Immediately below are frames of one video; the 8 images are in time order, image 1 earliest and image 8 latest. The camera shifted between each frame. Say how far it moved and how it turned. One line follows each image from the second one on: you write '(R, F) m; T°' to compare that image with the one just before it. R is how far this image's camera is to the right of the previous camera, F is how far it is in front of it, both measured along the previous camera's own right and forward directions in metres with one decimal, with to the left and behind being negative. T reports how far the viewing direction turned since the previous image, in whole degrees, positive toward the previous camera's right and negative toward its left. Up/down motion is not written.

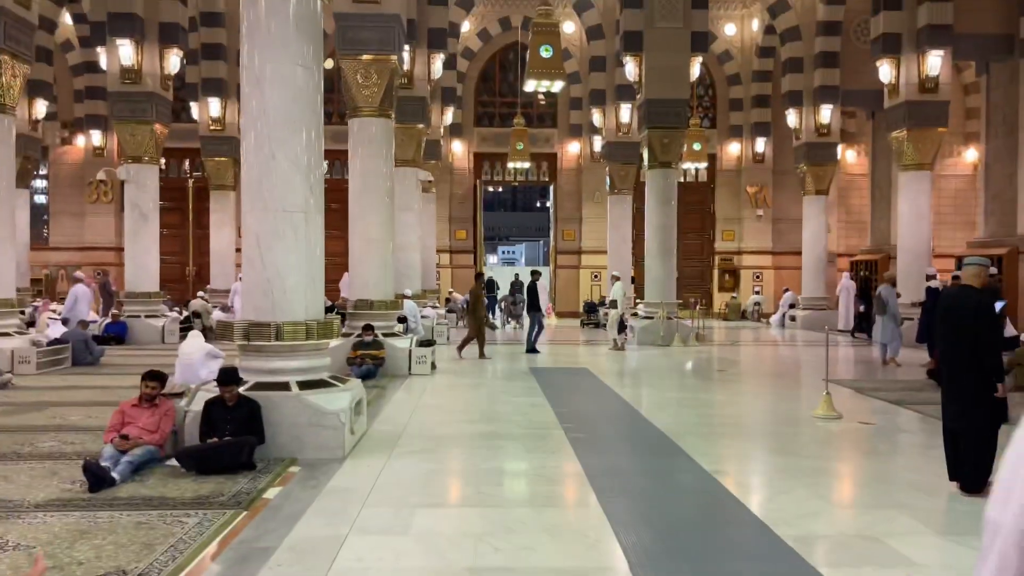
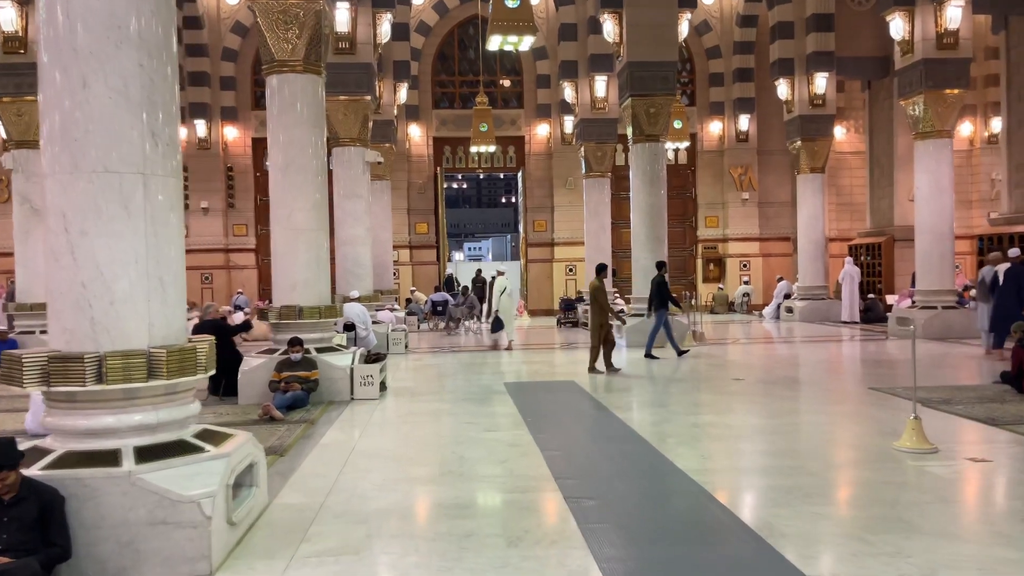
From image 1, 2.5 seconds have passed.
(0.0, +2.1) m; +2°
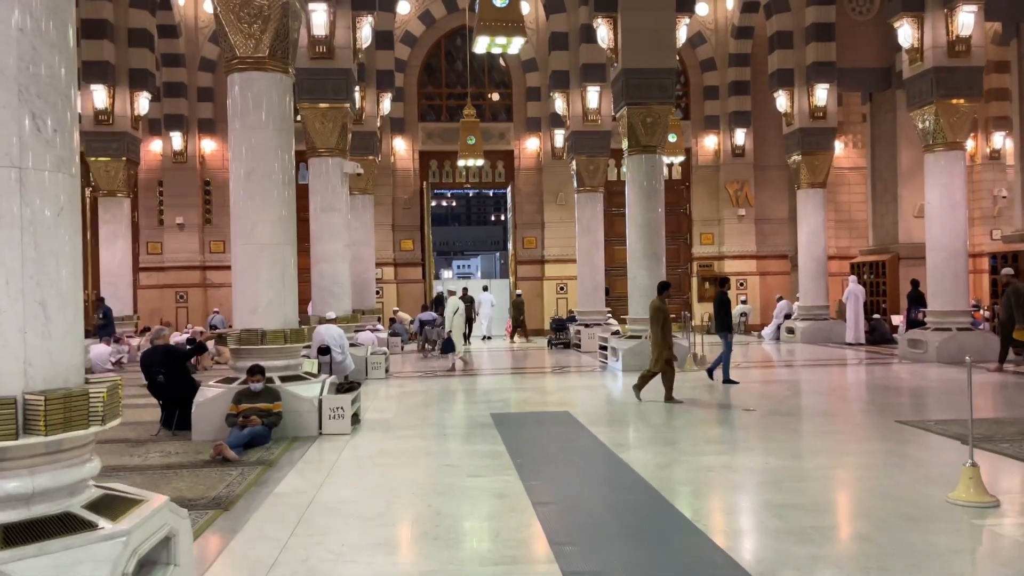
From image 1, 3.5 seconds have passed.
(0.0, +0.8) m; +1°
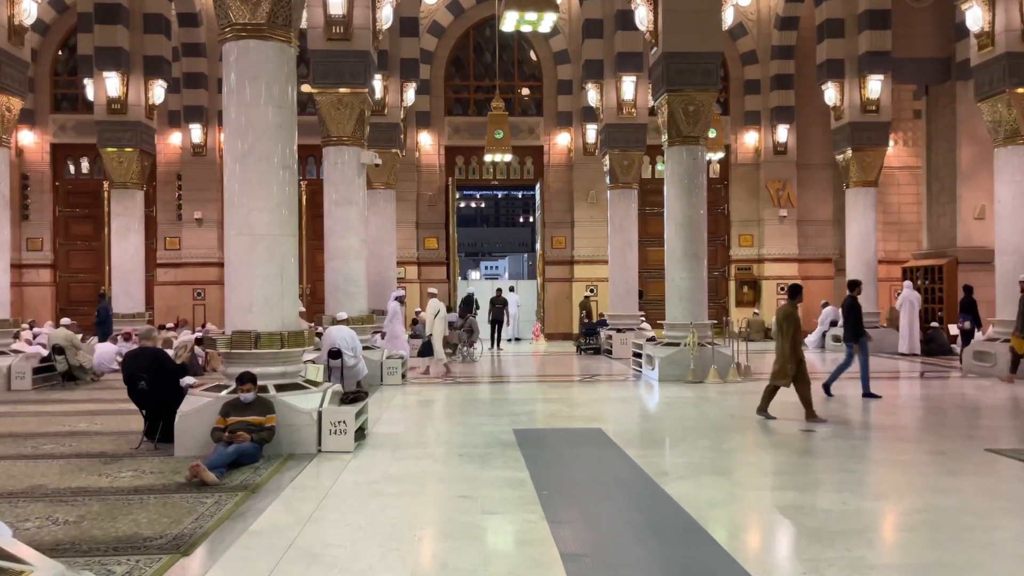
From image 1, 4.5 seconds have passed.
(0.0, +0.9) m; -2°
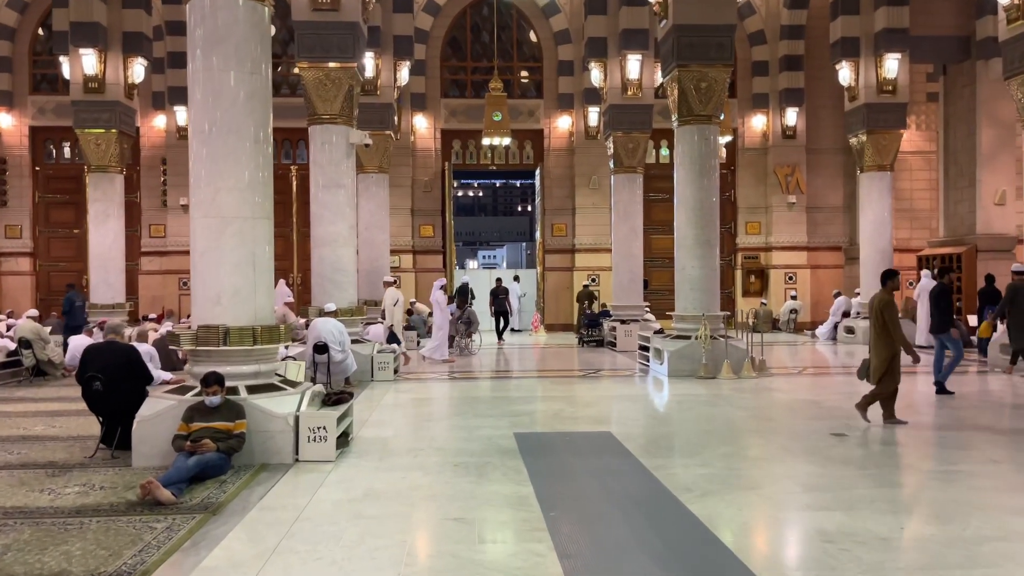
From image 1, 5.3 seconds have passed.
(0.0, +0.7) m; 0°
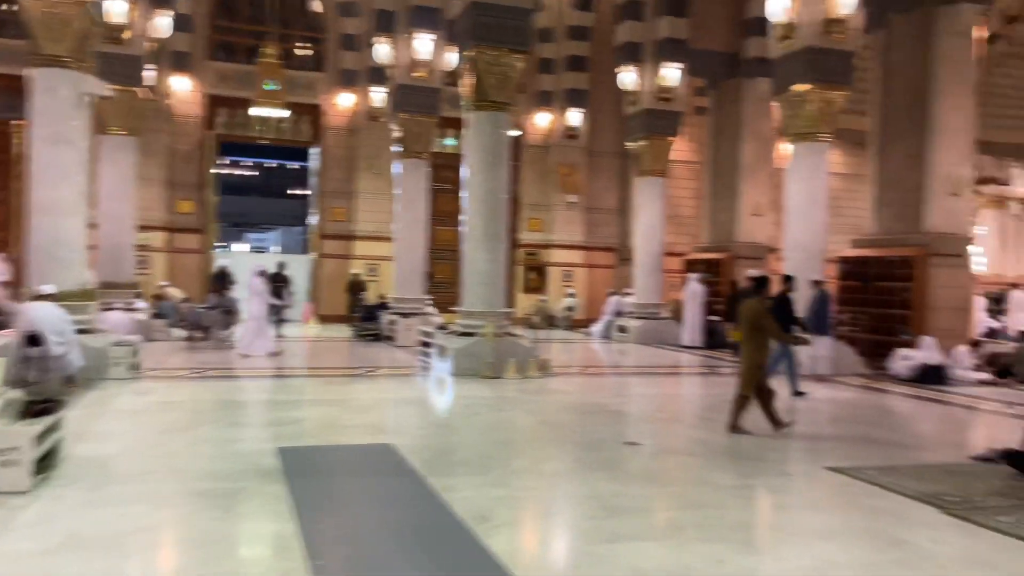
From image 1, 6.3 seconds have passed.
(0.0, +0.8) m; +16°
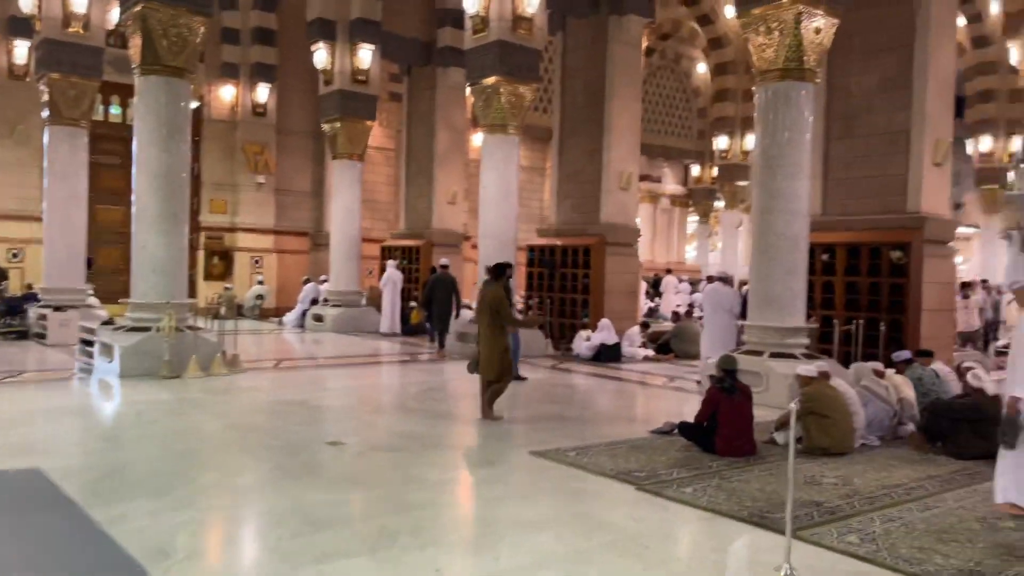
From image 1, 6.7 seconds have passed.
(0.0, +0.3) m; +22°
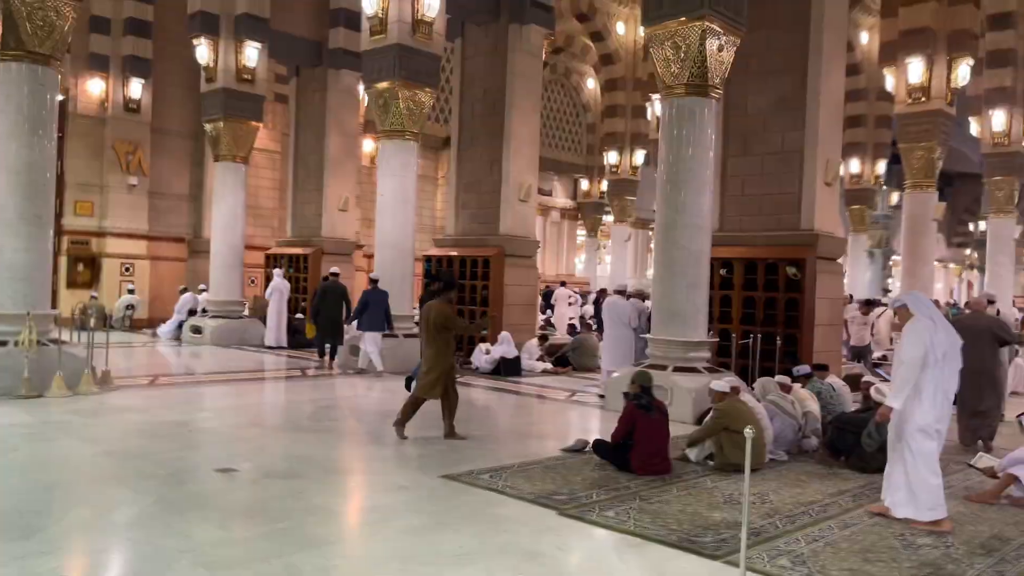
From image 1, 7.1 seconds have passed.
(-0.2, +0.3) m; +8°
